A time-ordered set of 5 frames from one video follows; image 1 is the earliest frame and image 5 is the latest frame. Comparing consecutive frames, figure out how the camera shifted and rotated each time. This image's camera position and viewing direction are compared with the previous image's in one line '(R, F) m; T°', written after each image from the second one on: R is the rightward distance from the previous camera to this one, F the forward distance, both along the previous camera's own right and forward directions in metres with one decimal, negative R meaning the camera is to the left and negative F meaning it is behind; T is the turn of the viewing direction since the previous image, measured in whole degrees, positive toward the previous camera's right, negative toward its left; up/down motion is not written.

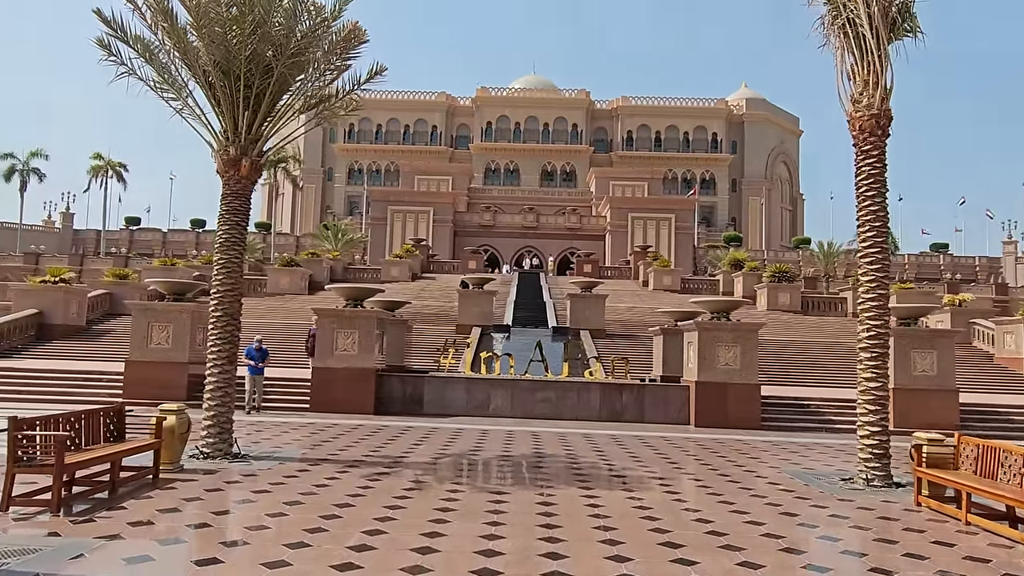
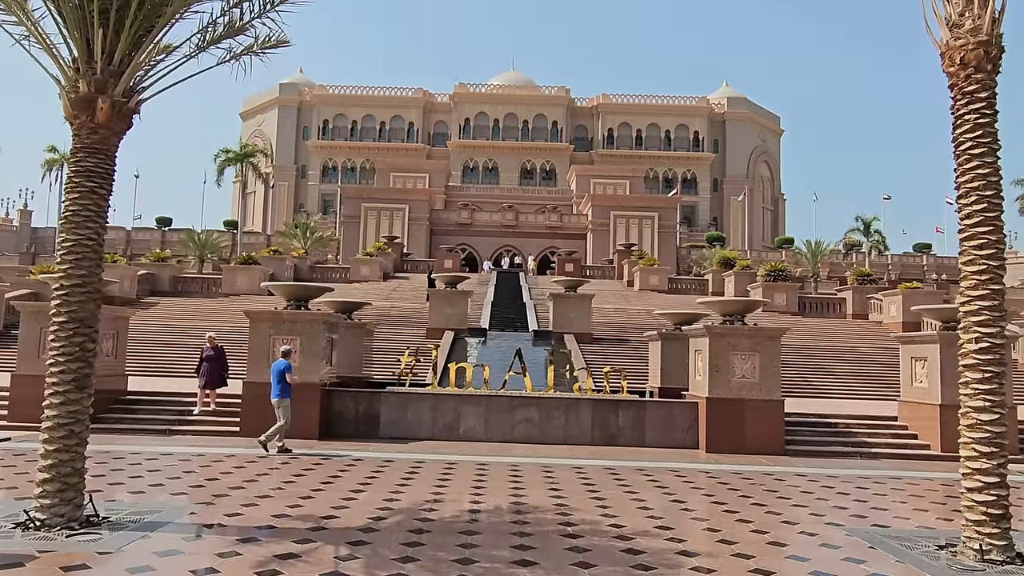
(+0.1, +2.5) m; +2°
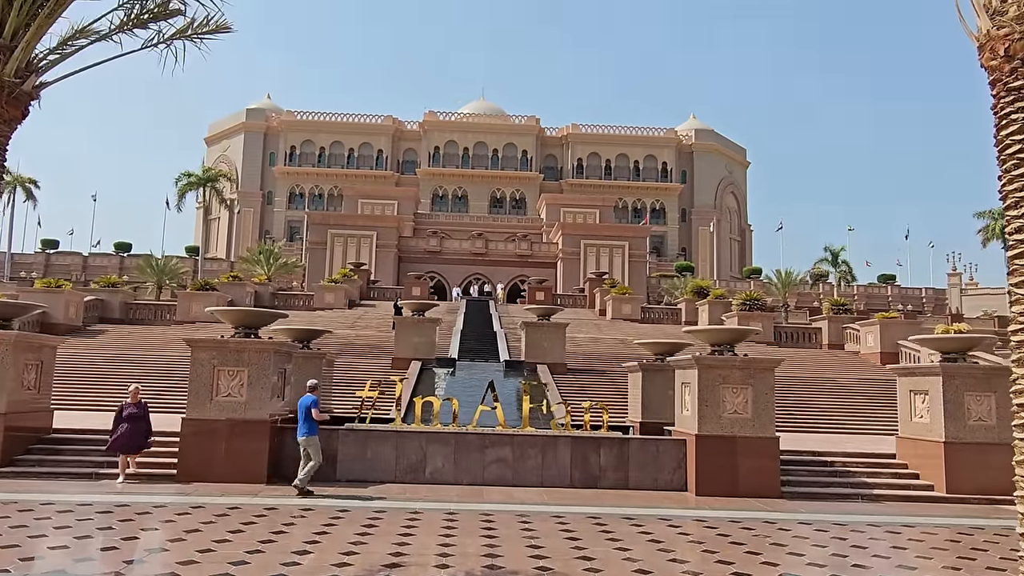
(-0.1, +1.1) m; +2°
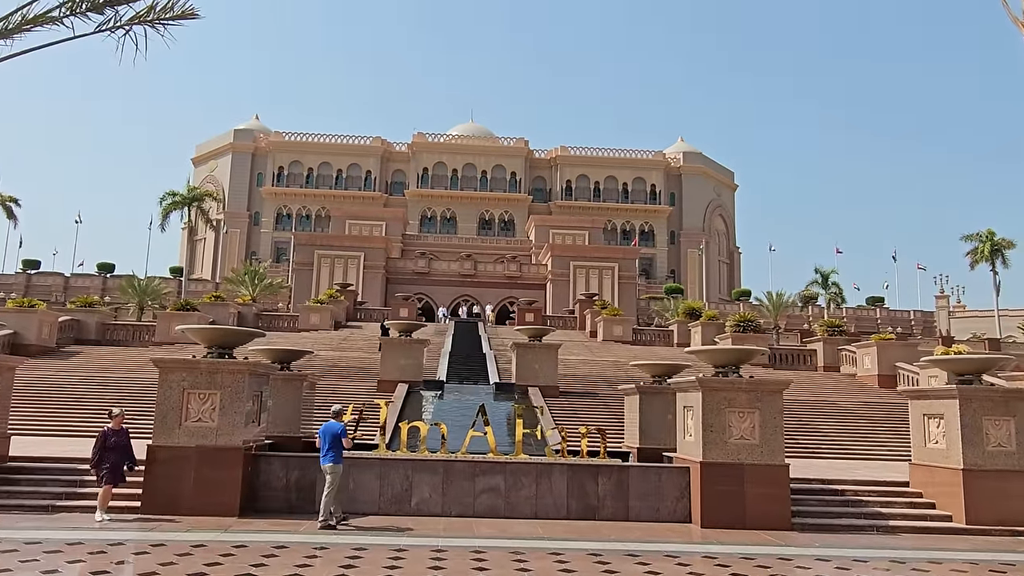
(-0.1, +0.7) m; +1°
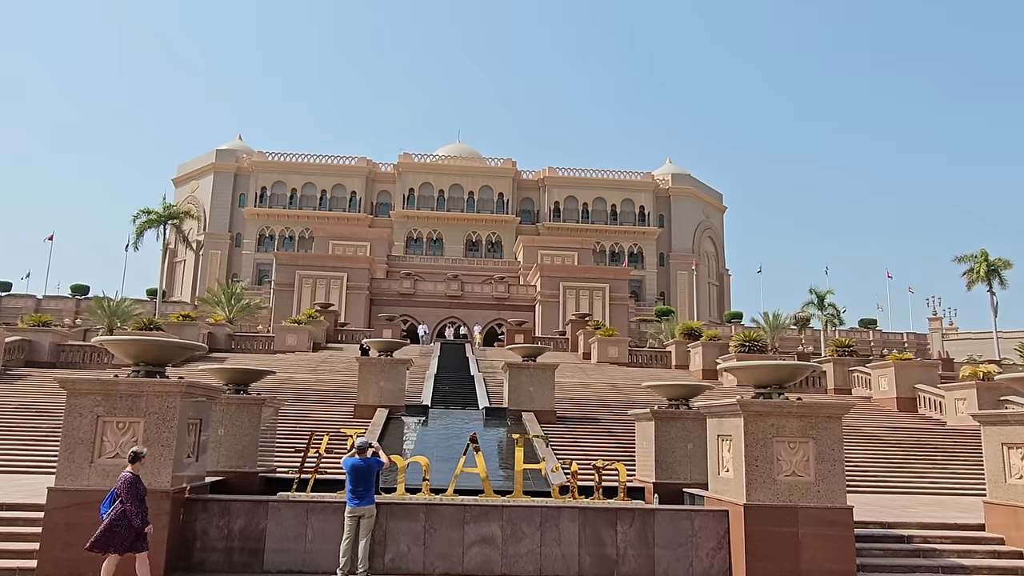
(-0.1, +2.0) m; +1°
